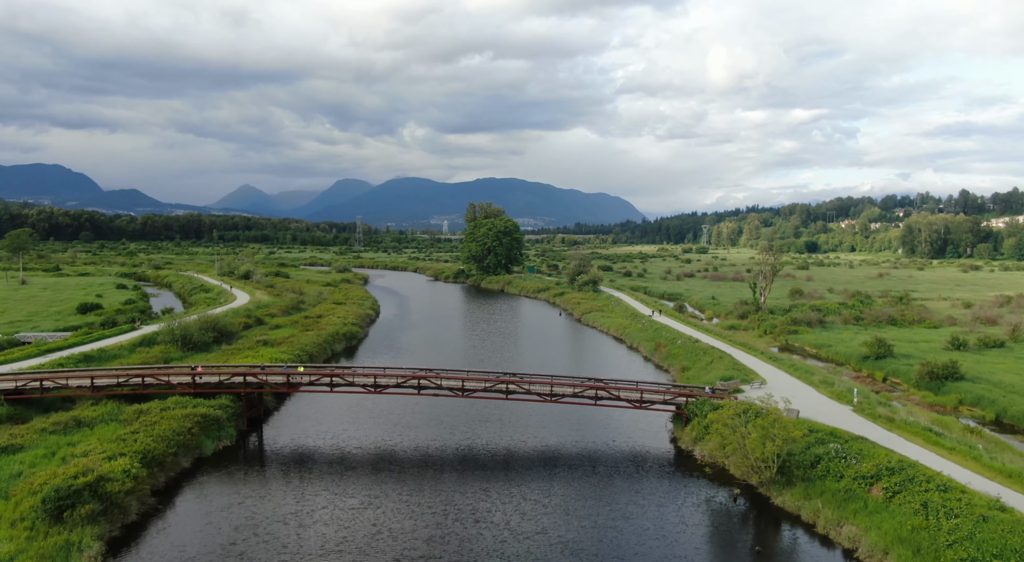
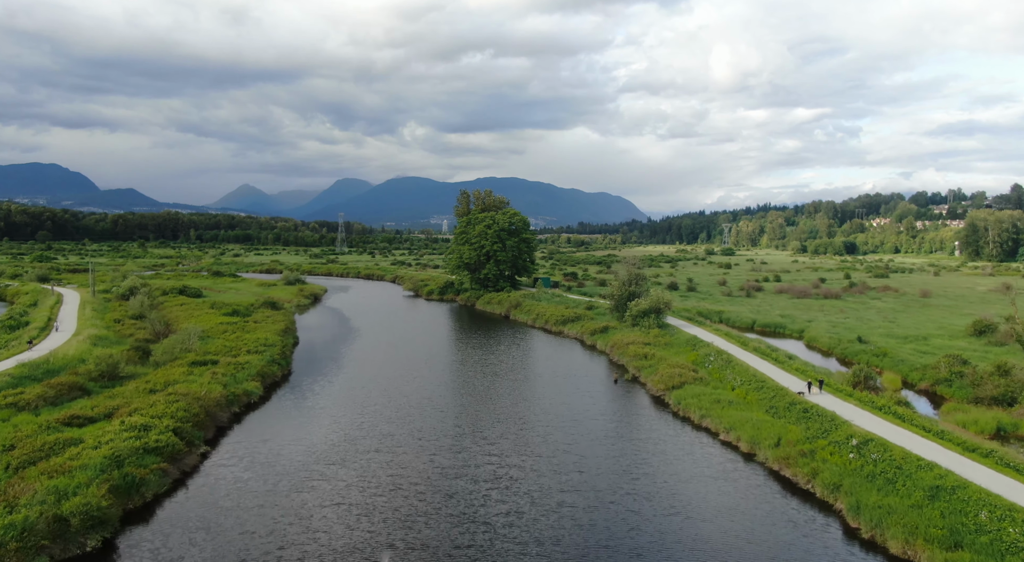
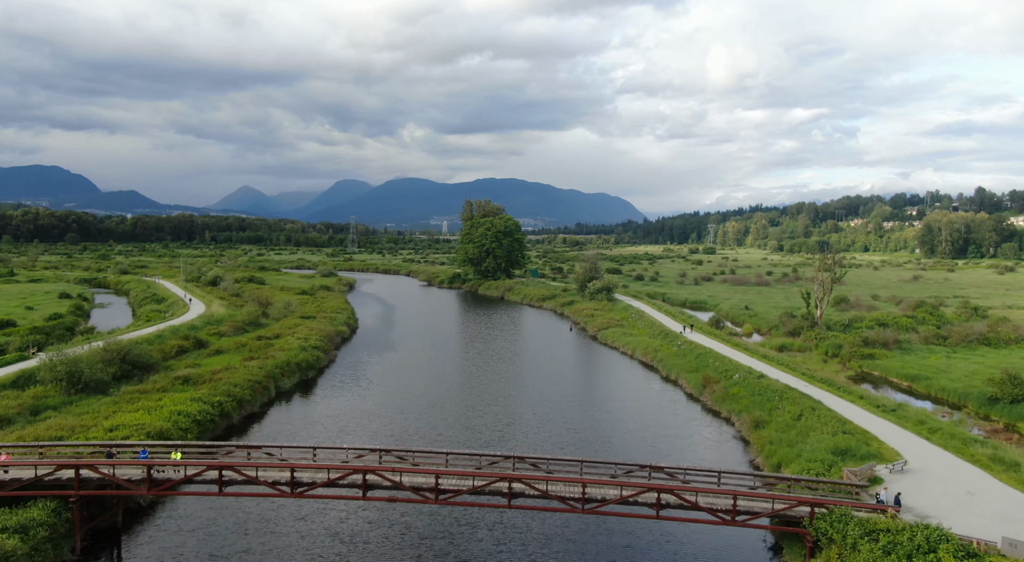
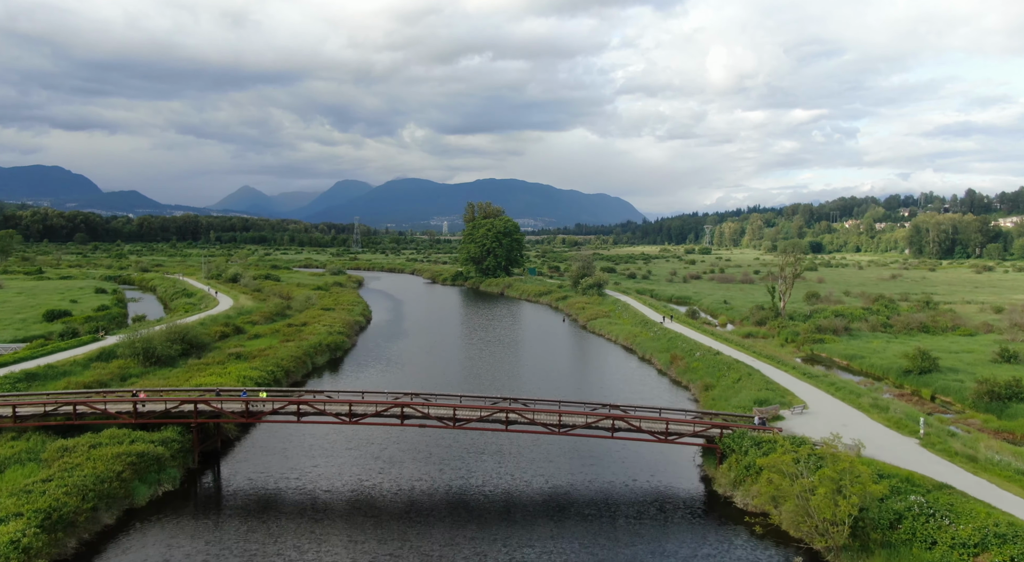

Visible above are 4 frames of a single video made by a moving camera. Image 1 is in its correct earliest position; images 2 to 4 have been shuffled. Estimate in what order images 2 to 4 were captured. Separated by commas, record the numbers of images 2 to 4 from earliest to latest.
4, 3, 2
